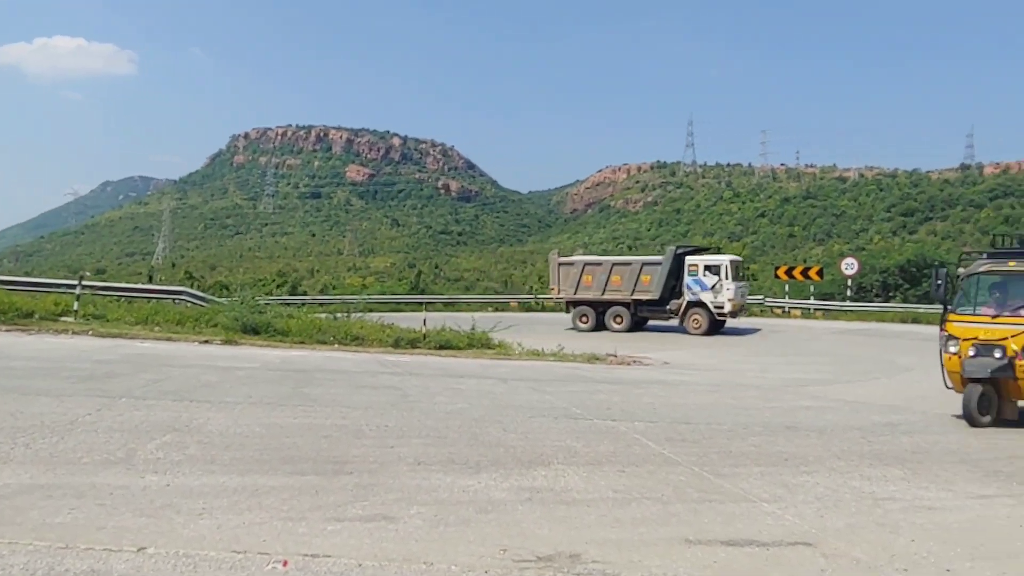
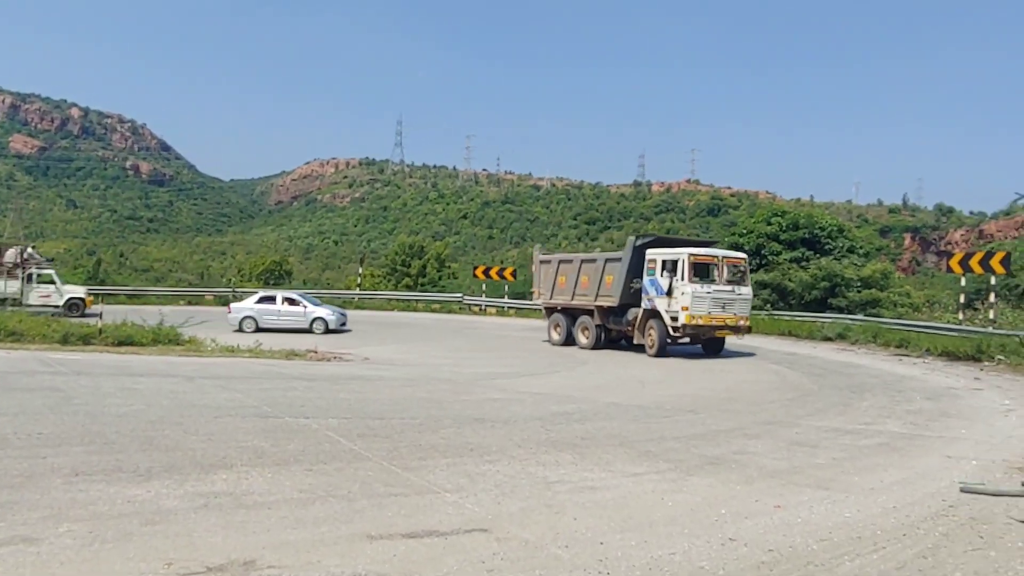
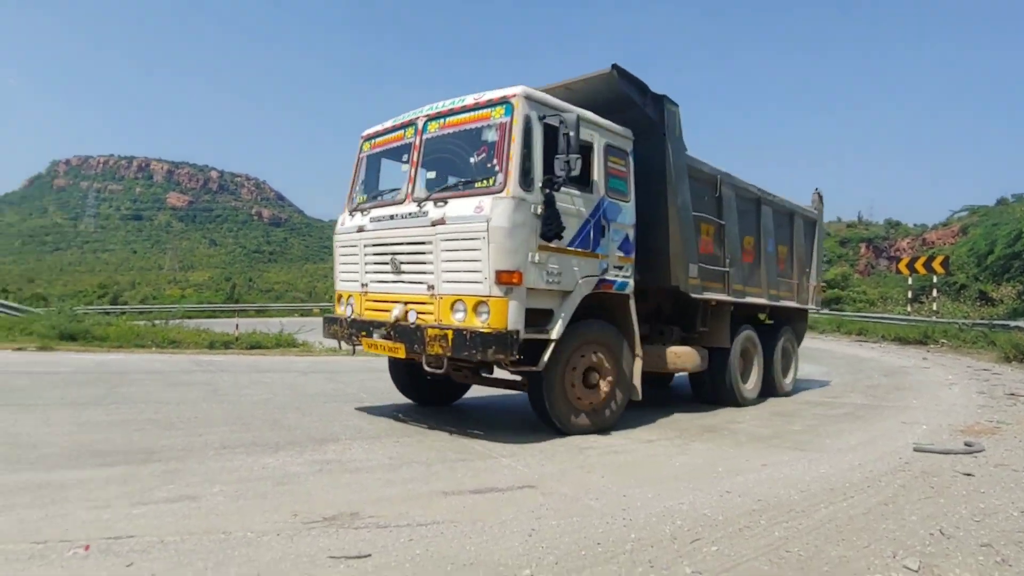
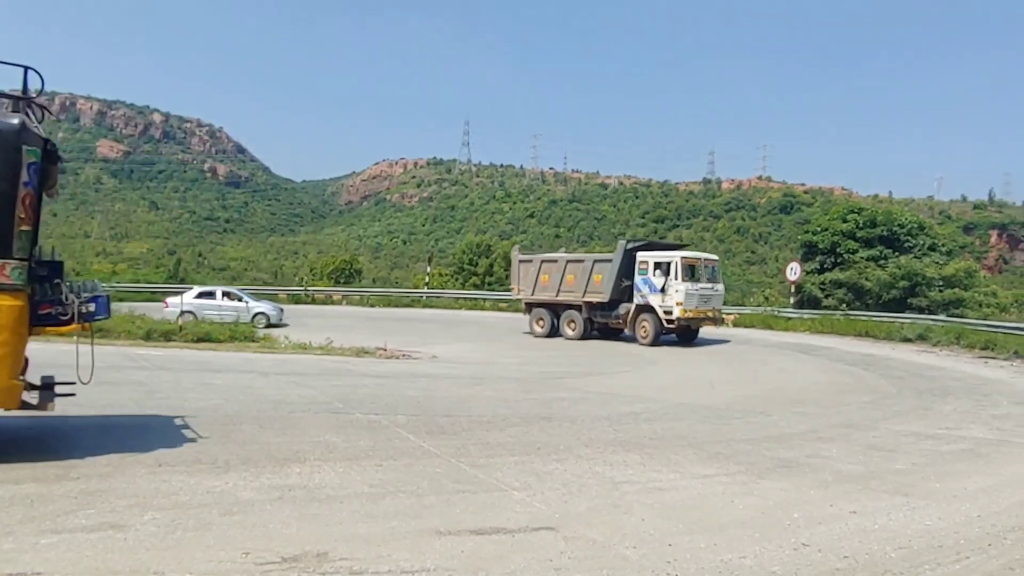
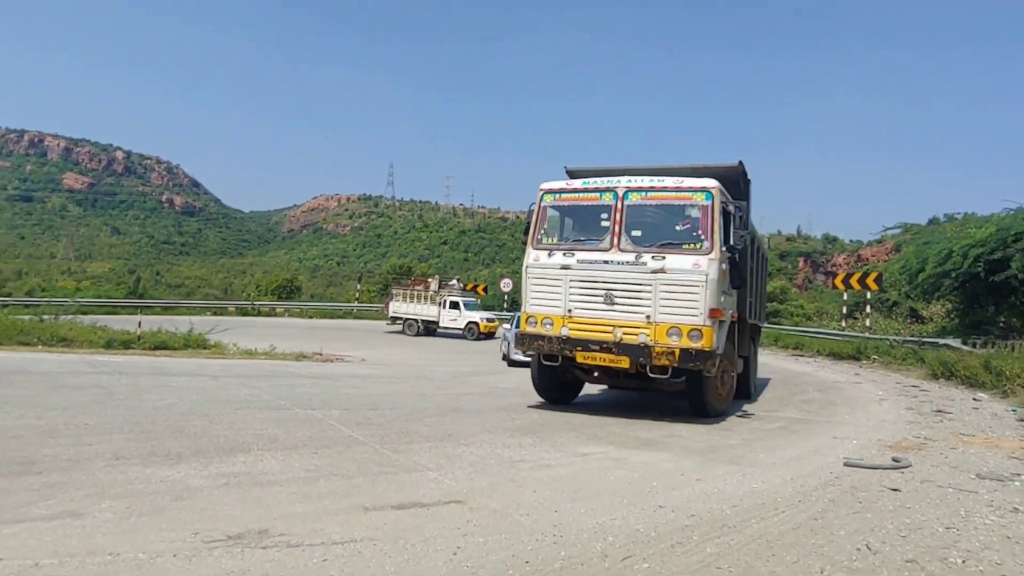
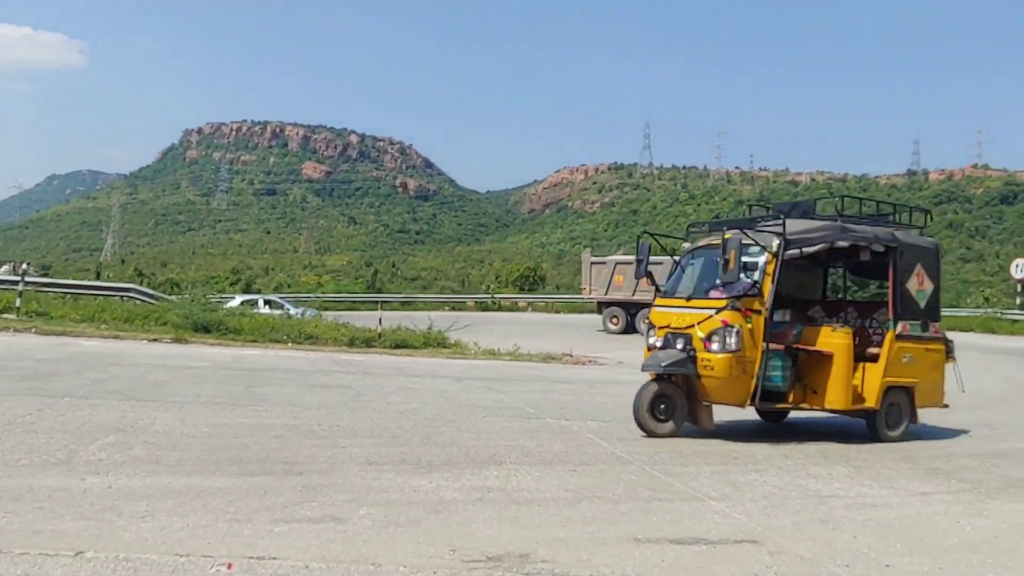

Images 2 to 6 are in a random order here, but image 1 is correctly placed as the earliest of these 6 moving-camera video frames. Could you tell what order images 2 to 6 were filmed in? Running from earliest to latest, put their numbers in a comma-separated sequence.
6, 4, 2, 5, 3
